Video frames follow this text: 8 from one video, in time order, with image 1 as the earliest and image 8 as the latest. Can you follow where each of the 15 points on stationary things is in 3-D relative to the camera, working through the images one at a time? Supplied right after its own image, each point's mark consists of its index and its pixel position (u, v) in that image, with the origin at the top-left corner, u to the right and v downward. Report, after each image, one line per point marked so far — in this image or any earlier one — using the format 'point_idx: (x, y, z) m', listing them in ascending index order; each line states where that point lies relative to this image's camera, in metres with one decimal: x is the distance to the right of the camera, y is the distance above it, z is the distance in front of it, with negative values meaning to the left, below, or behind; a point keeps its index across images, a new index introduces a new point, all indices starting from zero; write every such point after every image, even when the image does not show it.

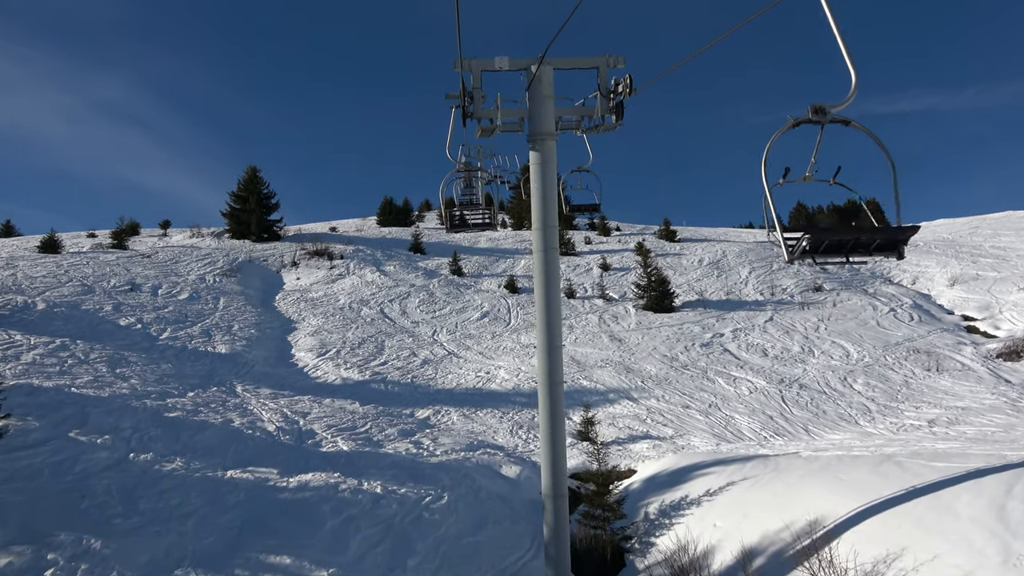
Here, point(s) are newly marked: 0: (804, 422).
0: (+5.6, -2.6, +10.8) m
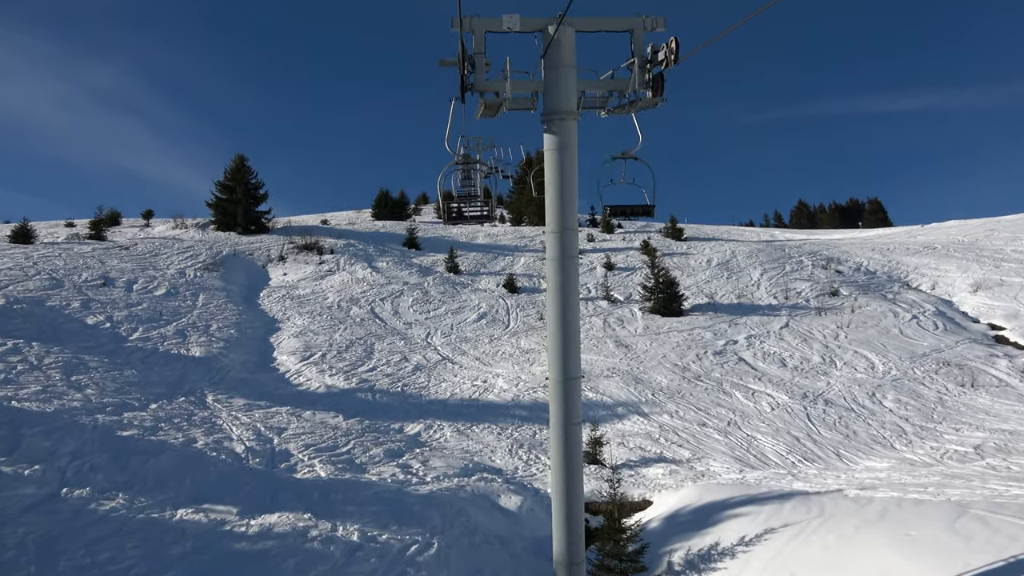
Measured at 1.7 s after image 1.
0: (+5.6, -2.7, +9.8) m
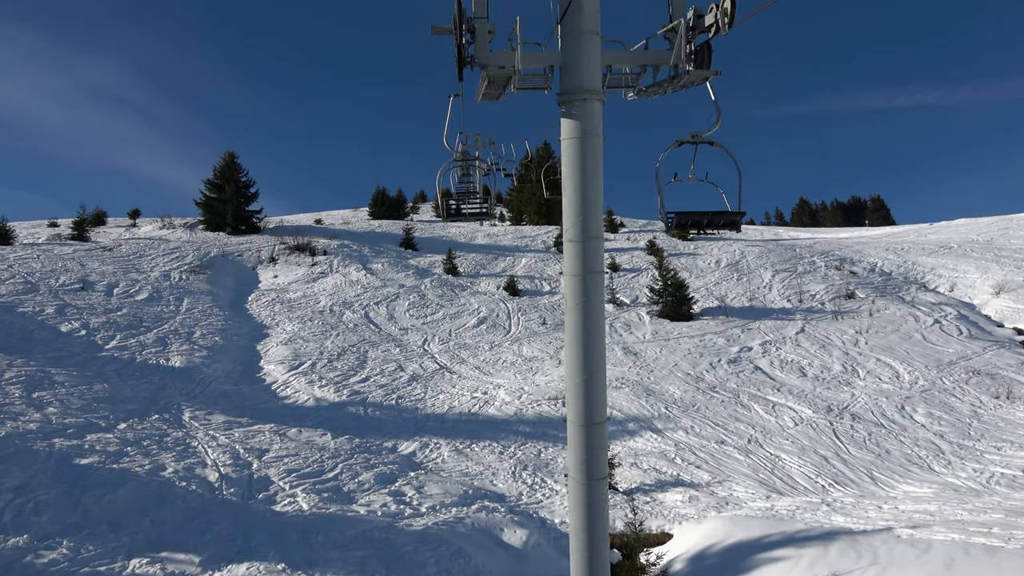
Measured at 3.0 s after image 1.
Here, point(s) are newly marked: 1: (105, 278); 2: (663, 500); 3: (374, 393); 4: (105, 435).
0: (+5.6, -2.9, +9.0) m
1: (-11.0, +0.3, +15.3) m
2: (+2.1, -3.0, +8.1) m
3: (-2.8, -2.1, +11.5) m
4: (-5.6, -2.0, +7.9) m
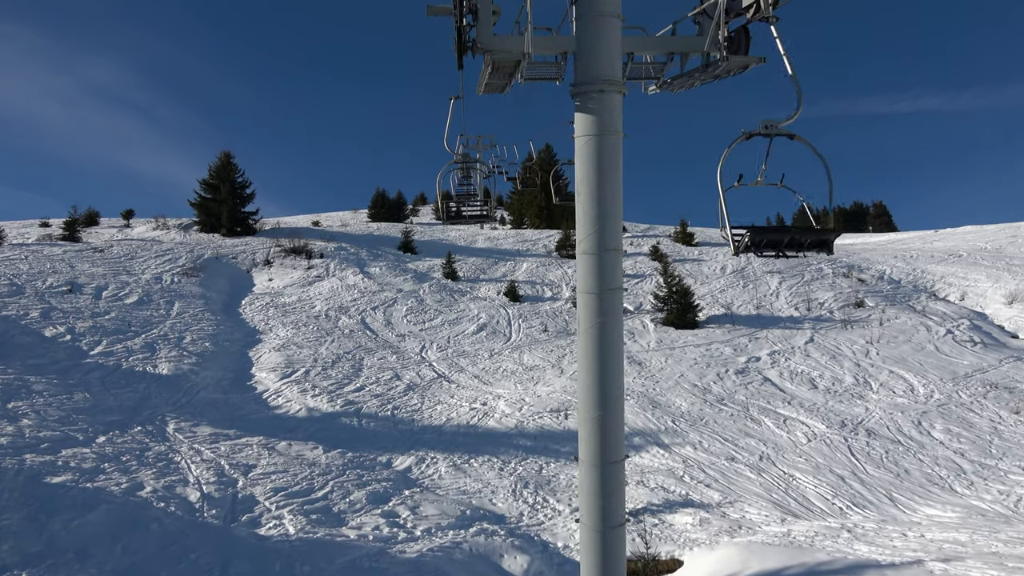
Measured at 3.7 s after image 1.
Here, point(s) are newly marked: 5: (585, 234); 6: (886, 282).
0: (+5.6, -3.0, +8.6) m
1: (-10.9, +0.2, +14.9) m
2: (+2.1, -3.2, +7.7) m
3: (-2.8, -2.2, +11.0) m
4: (-5.6, -2.1, +7.5) m
5: (+0.4, +0.3, +3.0) m
6: (+12.4, +0.2, +18.9) m
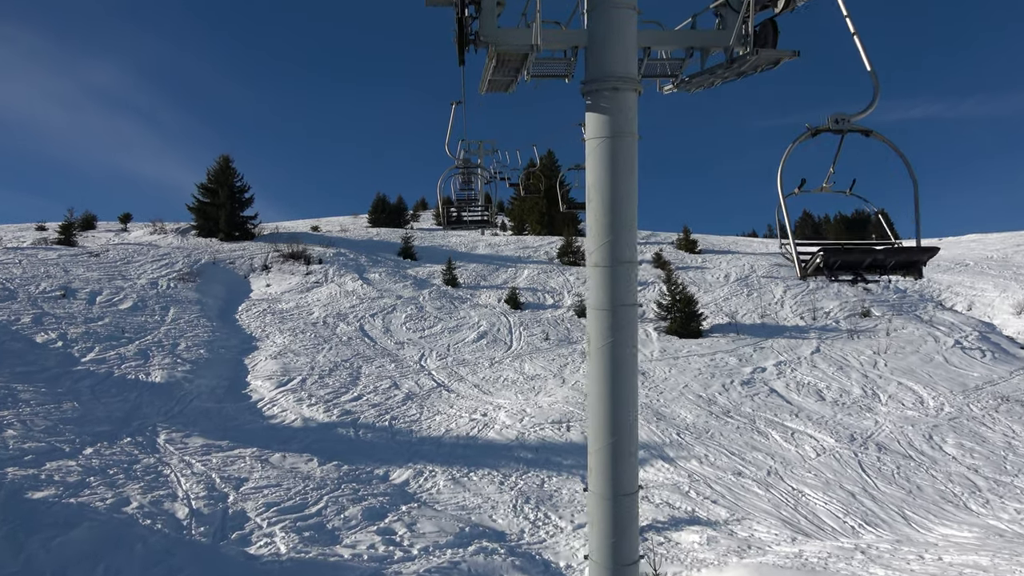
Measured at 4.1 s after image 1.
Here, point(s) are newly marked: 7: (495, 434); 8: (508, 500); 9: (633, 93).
0: (+5.6, -3.2, +8.3) m
1: (-10.9, +0.1, +14.6) m
2: (+2.2, -3.3, +7.4) m
3: (-2.7, -2.4, +10.8) m
4: (-5.6, -2.2, +7.2) m
5: (+0.4, +0.2, +2.8) m
6: (+12.4, -0.1, +18.7) m
7: (-0.3, -2.6, +10.1) m
8: (-0.1, -3.1, +8.2) m
9: (+0.6, +0.9, +2.7) m
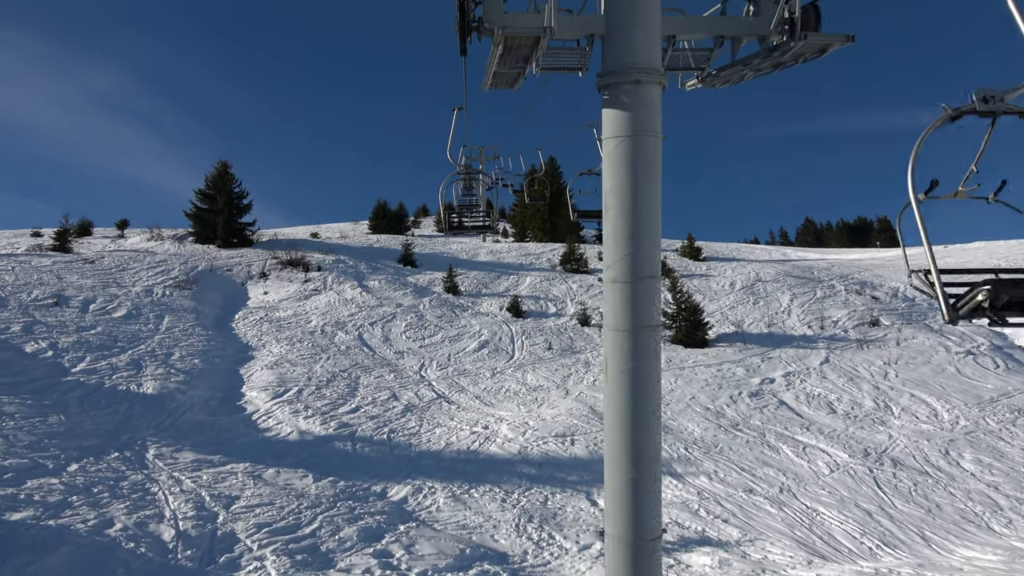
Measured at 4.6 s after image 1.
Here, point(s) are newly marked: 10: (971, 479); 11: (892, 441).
0: (+5.7, -3.3, +8.0) m
1: (-10.8, -0.1, +14.4) m
2: (+2.2, -3.4, +7.1) m
3: (-2.7, -2.5, +10.4) m
4: (-5.6, -2.3, +6.9) m
5: (+0.4, +0.1, +2.5) m
6: (+12.5, -0.4, +18.4) m
7: (-0.3, -2.8, +9.8) m
8: (0.0, -3.2, +7.9) m
9: (+0.6, +0.9, +2.4) m
10: (+7.4, -3.1, +9.2) m
11: (+6.9, -2.8, +10.4) m
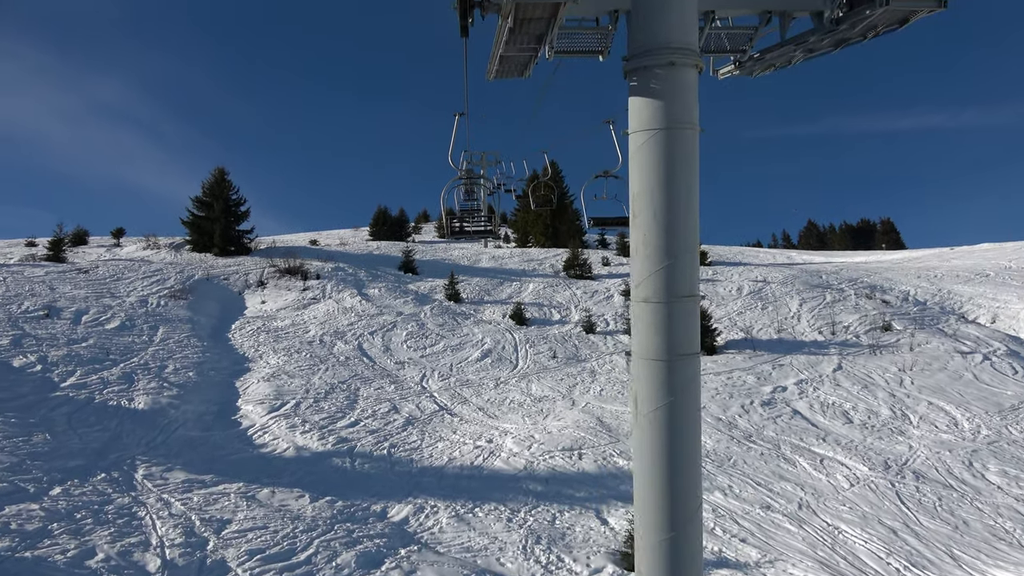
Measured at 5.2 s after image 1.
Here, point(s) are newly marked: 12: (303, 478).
0: (+5.7, -3.4, +7.5) m
1: (-10.8, -0.4, +14.0) m
2: (+2.3, -3.5, +6.7) m
3: (-2.6, -2.7, +10.1) m
4: (-5.5, -2.5, +6.5) m
5: (+0.5, +0.1, +2.1) m
6: (+12.6, -0.5, +18.0) m
7: (-0.2, -2.9, +9.4) m
8: (+0.1, -3.3, +7.5) m
9: (+0.7, +0.8, +2.1) m
10: (+7.5, -3.1, +8.8) m
11: (+7.0, -2.9, +10.0) m
12: (-3.2, -2.9, +8.7) m
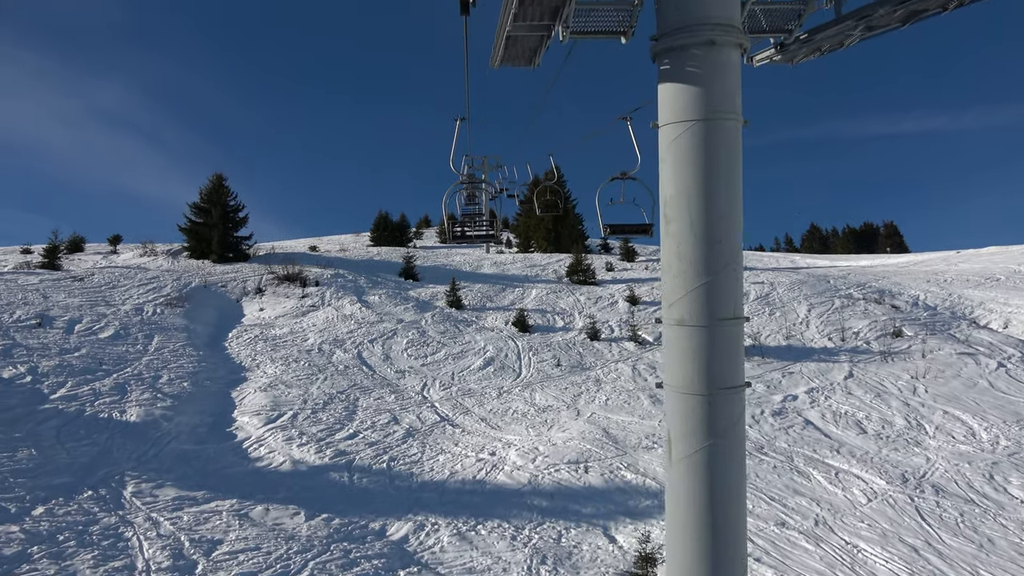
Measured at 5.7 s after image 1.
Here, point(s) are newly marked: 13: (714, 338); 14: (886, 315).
0: (+5.8, -3.5, +7.2) m
1: (-10.7, -0.6, +13.7) m
2: (+2.3, -3.6, +6.3) m
3: (-2.6, -2.8, +9.7) m
4: (-5.4, -2.6, +6.2) m
5: (+0.5, 0.0, +1.8) m
6: (+12.7, -0.6, +17.6) m
7: (-0.1, -3.0, +9.1) m
8: (+0.1, -3.4, +7.2) m
9: (+0.7, +0.7, +1.8) m
10: (+7.5, -3.2, +8.4) m
11: (+7.1, -3.0, +9.6) m
12: (-3.1, -3.0, +8.3) m
13: (+0.6, -0.2, +1.7) m
14: (+11.1, -0.8, +16.9) m
